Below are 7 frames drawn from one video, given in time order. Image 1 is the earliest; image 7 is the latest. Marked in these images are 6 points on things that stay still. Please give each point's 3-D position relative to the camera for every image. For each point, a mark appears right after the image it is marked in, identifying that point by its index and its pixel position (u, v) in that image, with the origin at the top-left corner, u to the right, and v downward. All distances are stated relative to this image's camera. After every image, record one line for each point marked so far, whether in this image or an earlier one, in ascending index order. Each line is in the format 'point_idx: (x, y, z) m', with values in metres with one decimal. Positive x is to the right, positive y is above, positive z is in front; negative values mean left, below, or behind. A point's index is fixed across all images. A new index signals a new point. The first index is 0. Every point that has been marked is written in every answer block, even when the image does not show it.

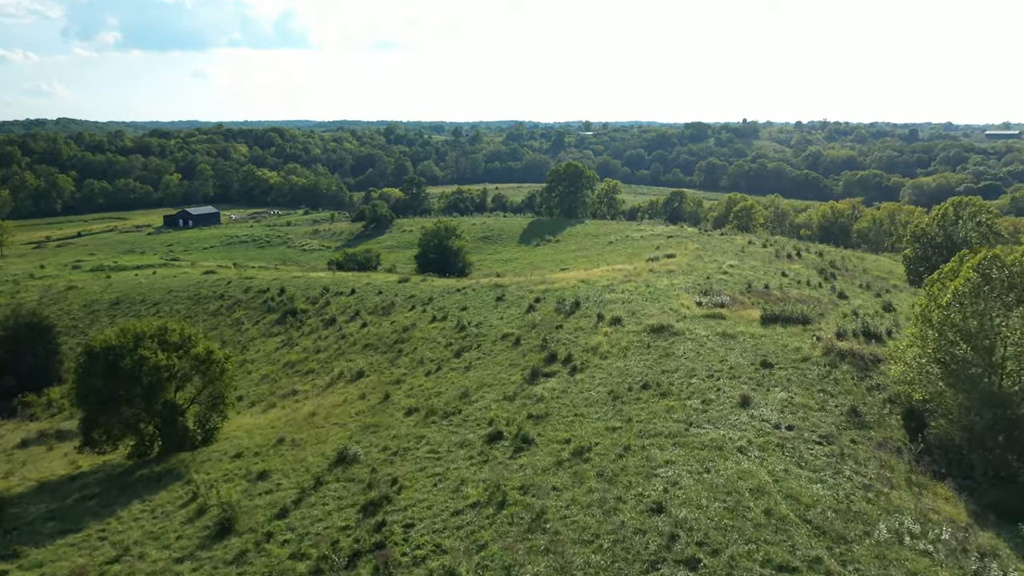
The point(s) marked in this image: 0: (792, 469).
0: (+5.4, -3.5, +15.7) m
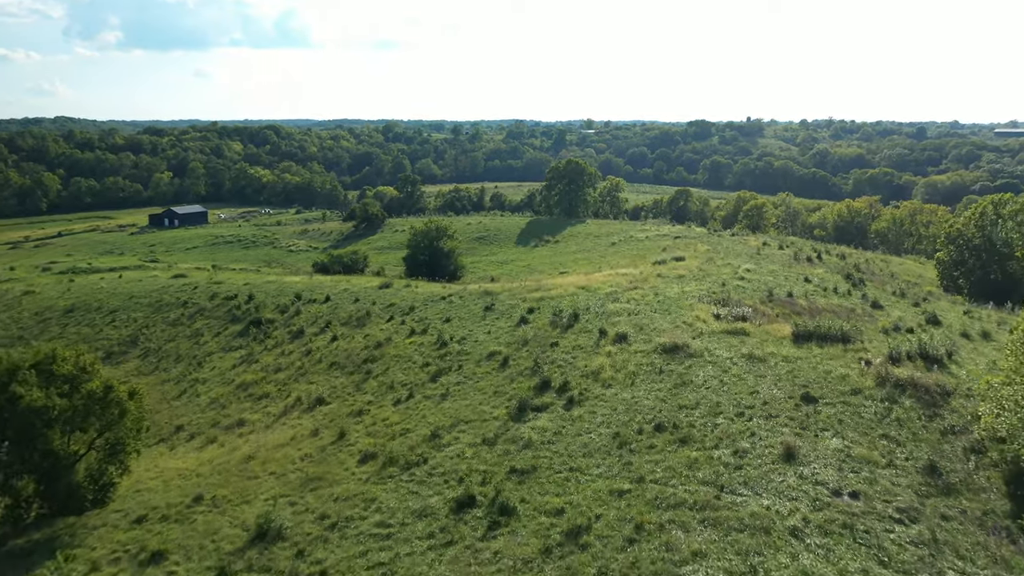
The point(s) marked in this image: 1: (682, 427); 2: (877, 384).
0: (+4.9, -3.8, +11.2) m
1: (+3.6, -3.0, +17.5) m
2: (+8.7, -2.3, +19.6) m
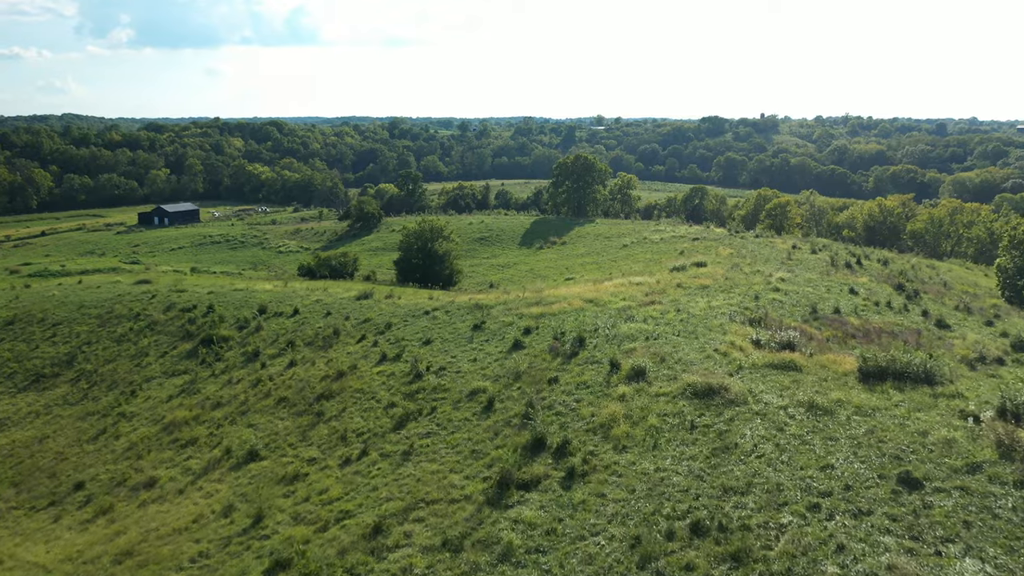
0: (+4.4, -4.4, +5.6) m
1: (+3.2, -3.5, +12.0) m
2: (+8.3, -2.9, +14.0) m
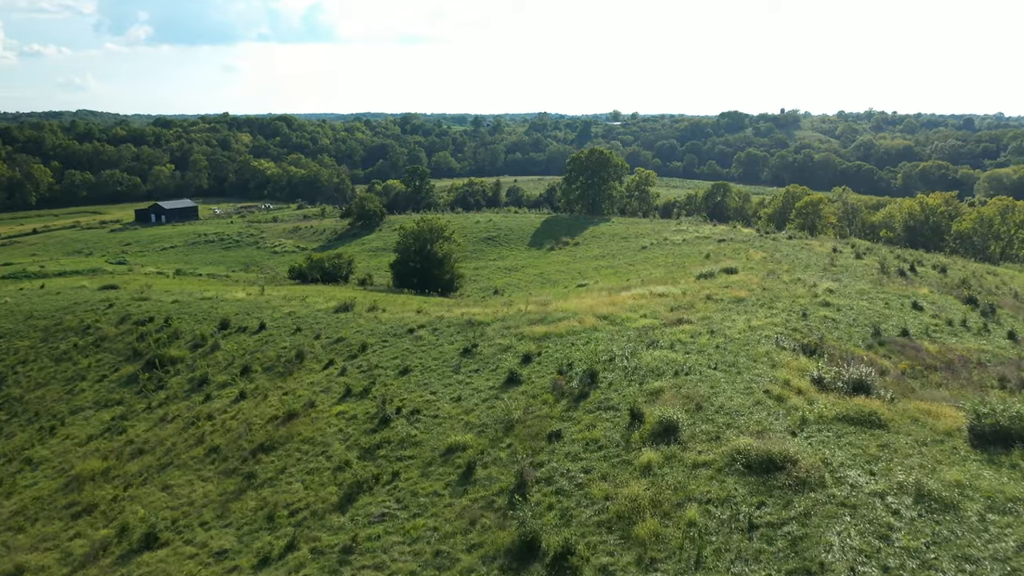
0: (+3.9, -5.0, +0.5) m
1: (+2.8, -4.1, +6.8) m
2: (+8.0, -3.4, +8.8) m
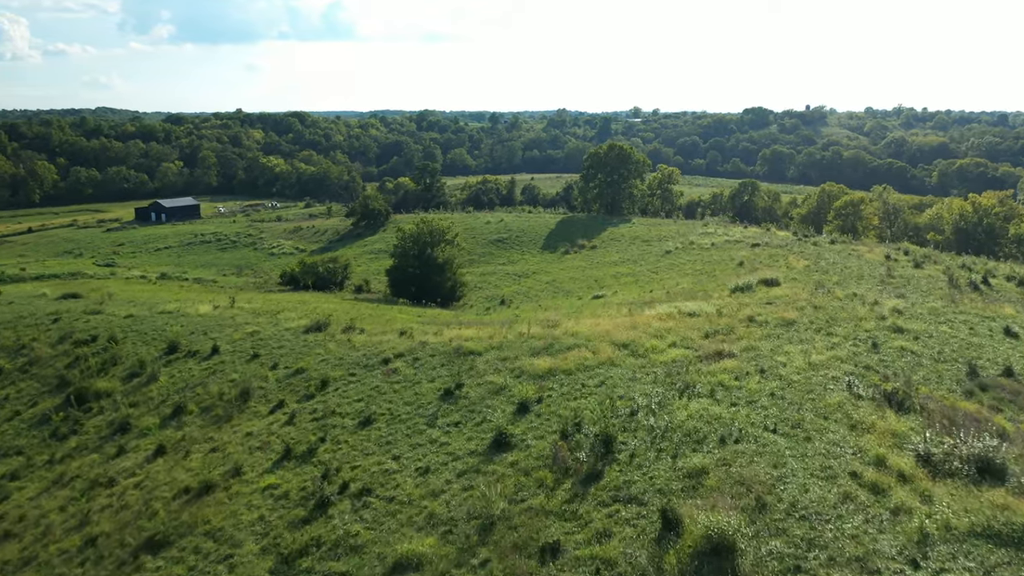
0: (+3.2, -5.6, -4.7) m
1: (+2.3, -4.7, +1.7) m
2: (+7.5, -4.1, +3.5) m
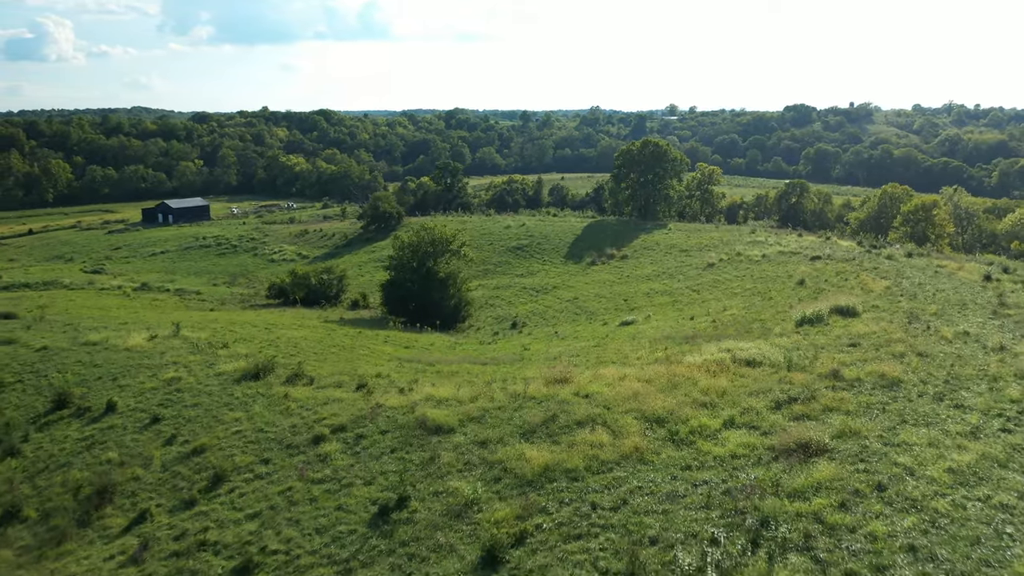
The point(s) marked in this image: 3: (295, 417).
0: (+1.8, -6.6, -11.5) m
1: (+1.1, -5.6, -5.1) m
2: (+6.4, -5.0, -3.5) m
3: (-4.5, -2.7, +17.4) m
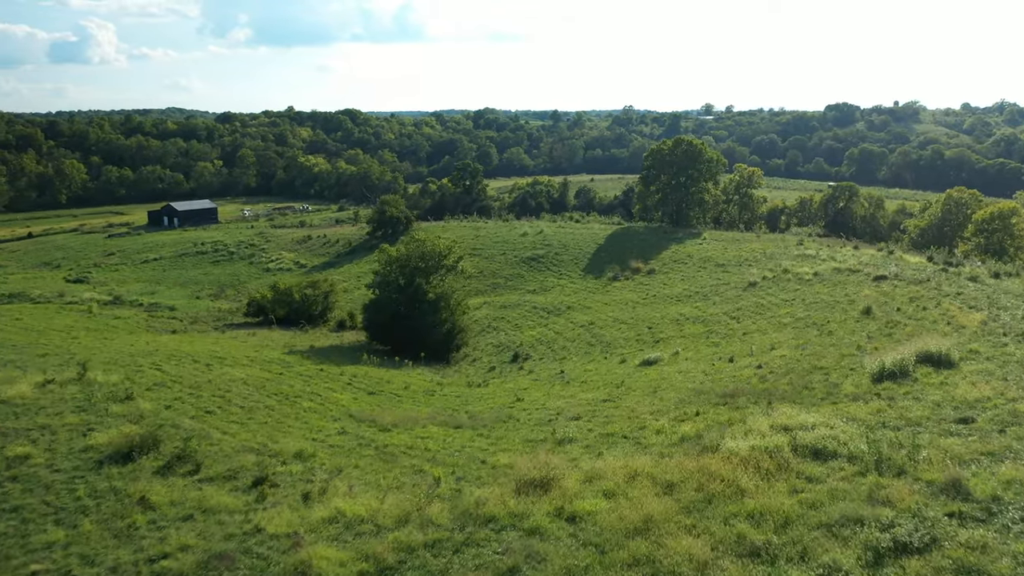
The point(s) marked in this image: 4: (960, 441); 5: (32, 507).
0: (-0.2, -7.5, -17.6) m
1: (-0.6, -6.5, -11.1) m
2: (+4.8, -6.0, -9.7) m
3: (-5.3, -3.6, +11.6) m
4: (+7.8, -2.6, +14.2) m
5: (-7.7, -3.5, +13.4) m
